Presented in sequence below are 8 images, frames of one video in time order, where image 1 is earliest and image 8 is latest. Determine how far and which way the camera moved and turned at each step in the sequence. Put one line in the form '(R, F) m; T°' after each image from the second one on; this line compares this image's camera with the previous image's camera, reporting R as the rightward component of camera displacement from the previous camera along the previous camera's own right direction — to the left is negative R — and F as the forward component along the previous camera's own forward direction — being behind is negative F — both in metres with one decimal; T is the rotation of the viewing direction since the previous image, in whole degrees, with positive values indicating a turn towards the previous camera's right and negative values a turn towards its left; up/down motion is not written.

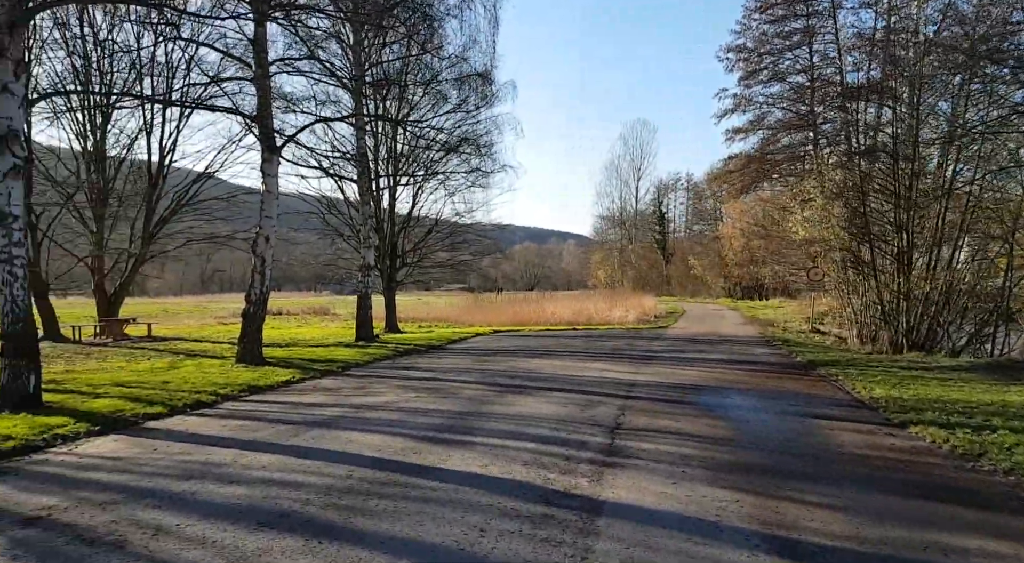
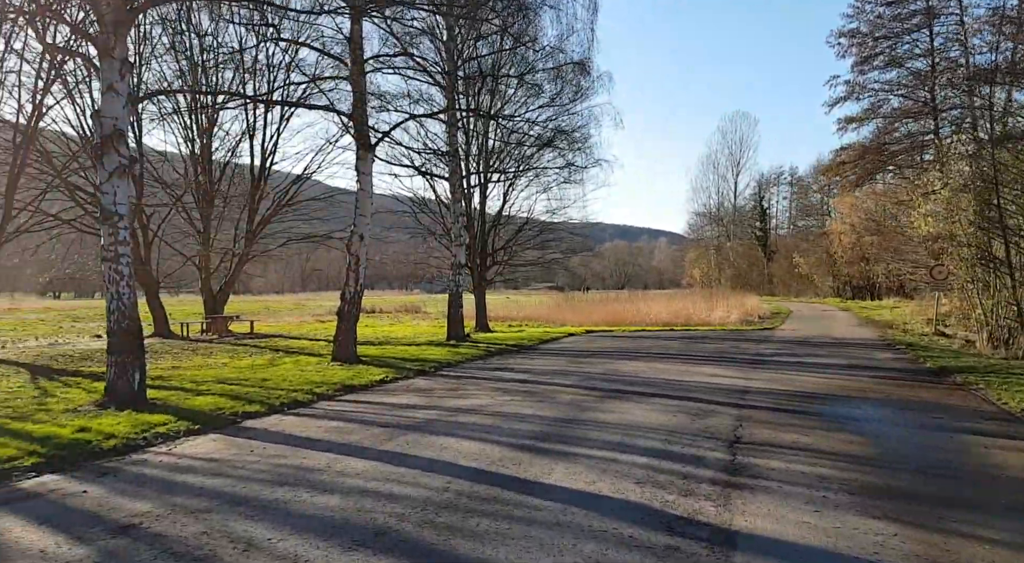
(-0.2, +0.6) m; -7°
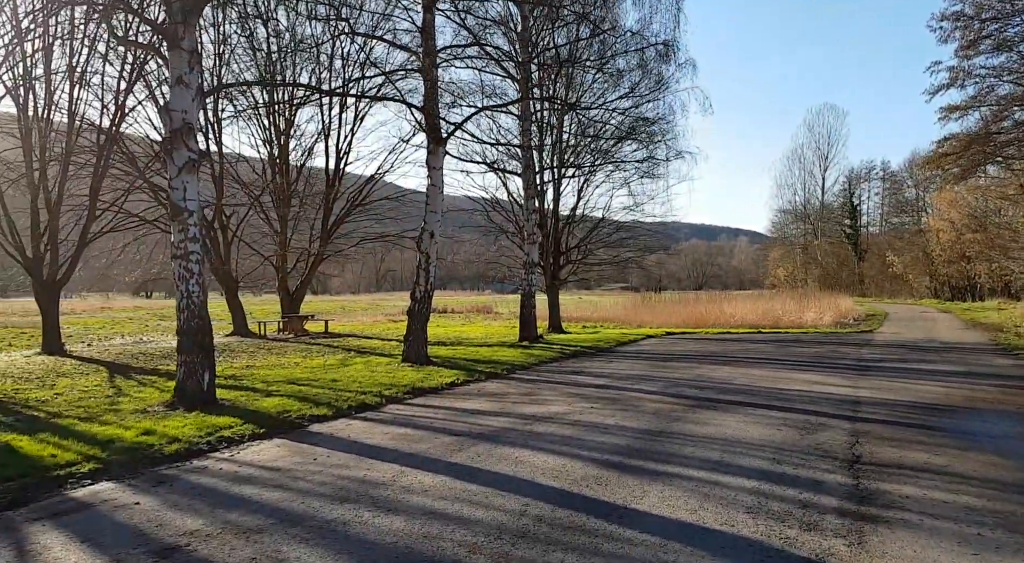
(-0.1, +0.7) m; -6°
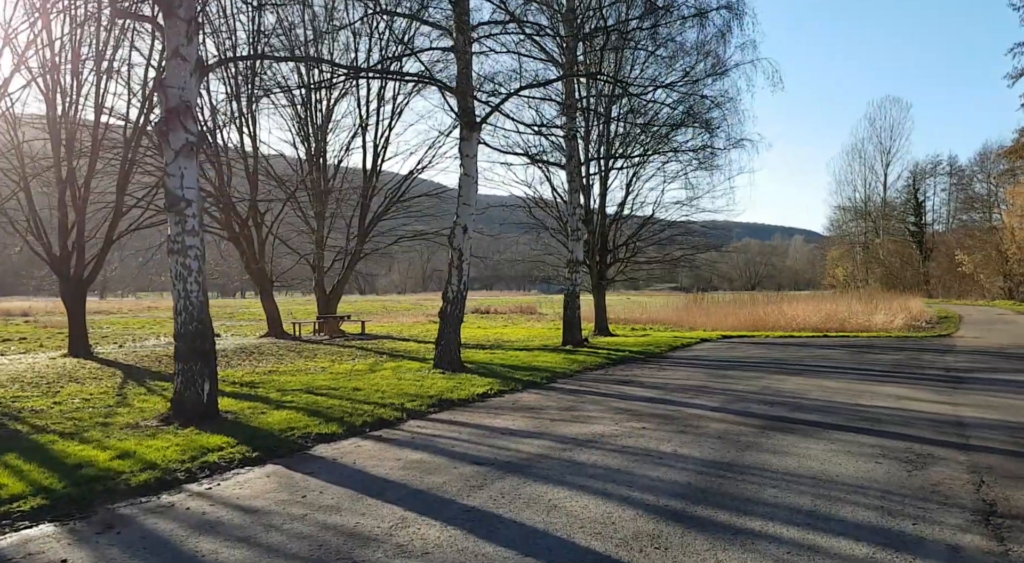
(+0.1, +1.2) m; -4°
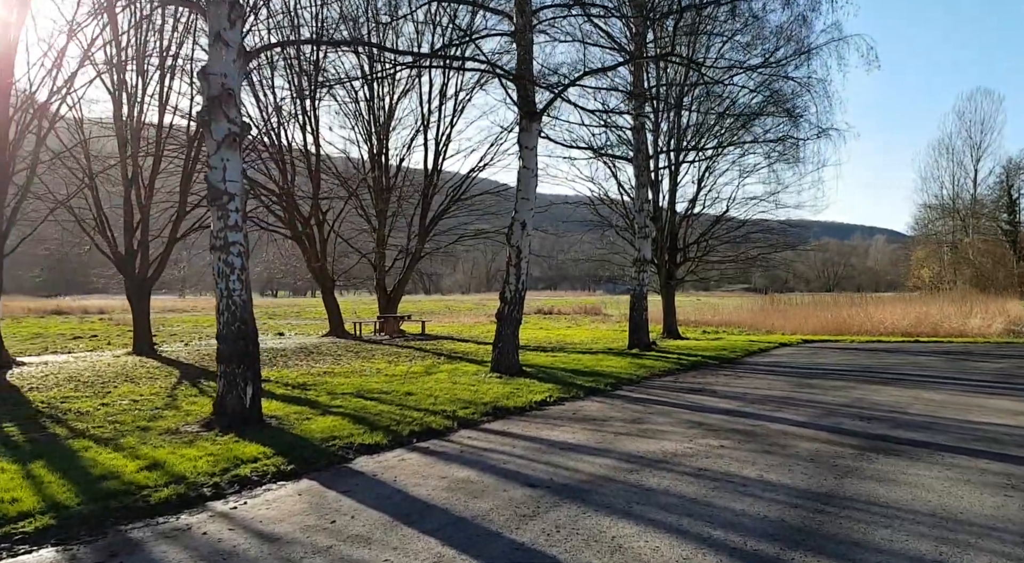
(0.0, +0.7) m; -6°
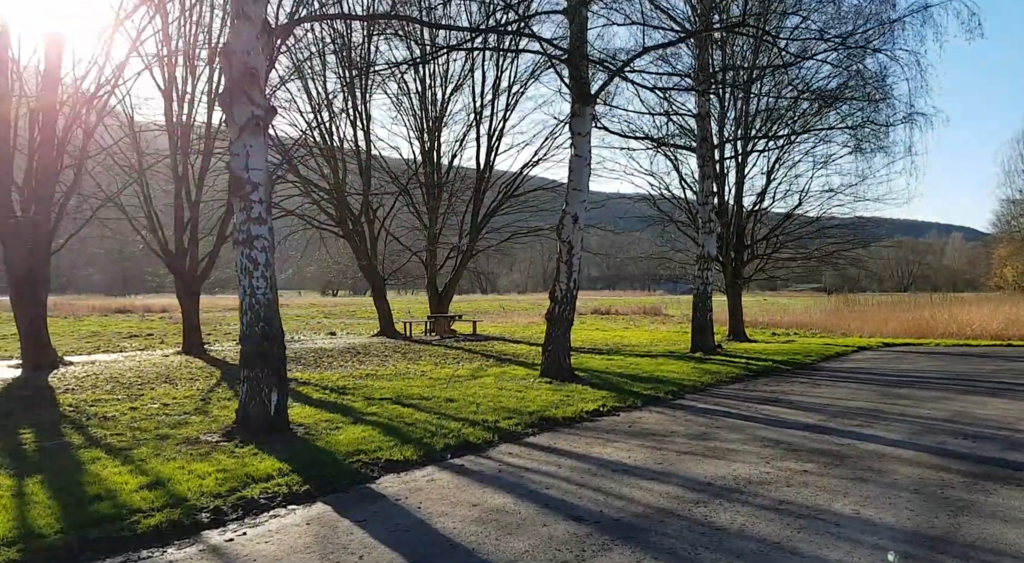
(+0.1, +0.8) m; -5°
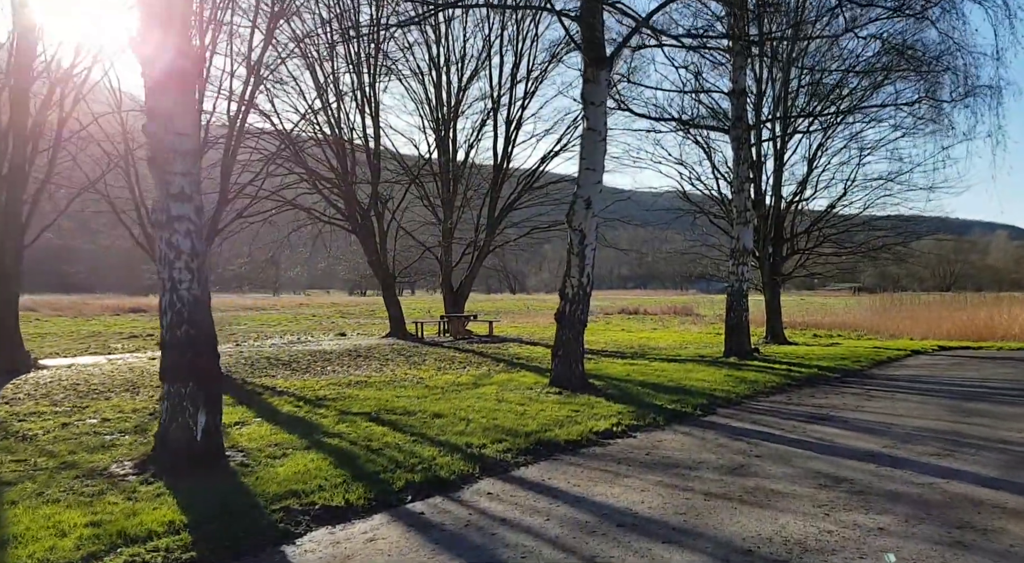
(+0.4, +1.3) m; -3°
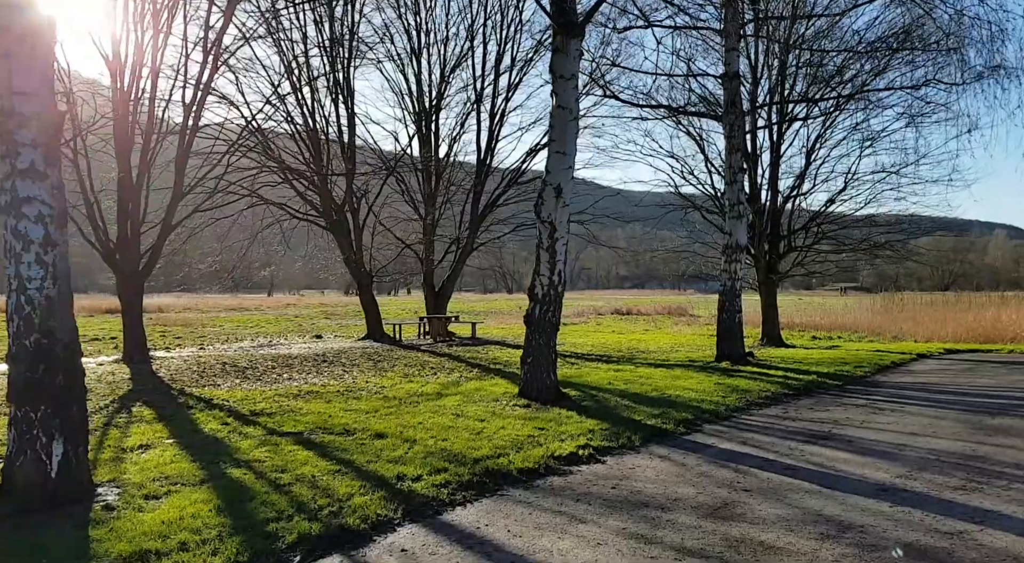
(+0.4, +1.0) m; 0°
